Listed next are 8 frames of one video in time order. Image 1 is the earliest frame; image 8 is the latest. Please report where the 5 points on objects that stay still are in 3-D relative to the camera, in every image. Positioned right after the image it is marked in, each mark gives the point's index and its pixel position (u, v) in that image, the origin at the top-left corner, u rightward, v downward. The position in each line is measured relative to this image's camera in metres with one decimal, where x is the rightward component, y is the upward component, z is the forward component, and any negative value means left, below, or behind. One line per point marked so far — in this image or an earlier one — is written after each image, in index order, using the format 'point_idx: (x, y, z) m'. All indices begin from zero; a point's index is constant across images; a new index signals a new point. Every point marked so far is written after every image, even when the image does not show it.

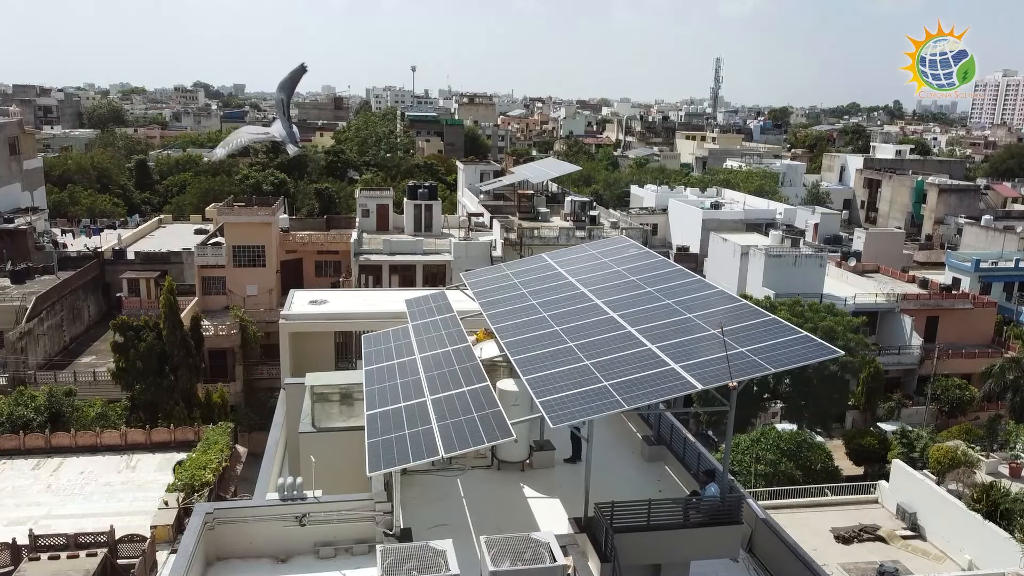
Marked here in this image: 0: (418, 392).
0: (-1.4, -1.7, +12.4) m
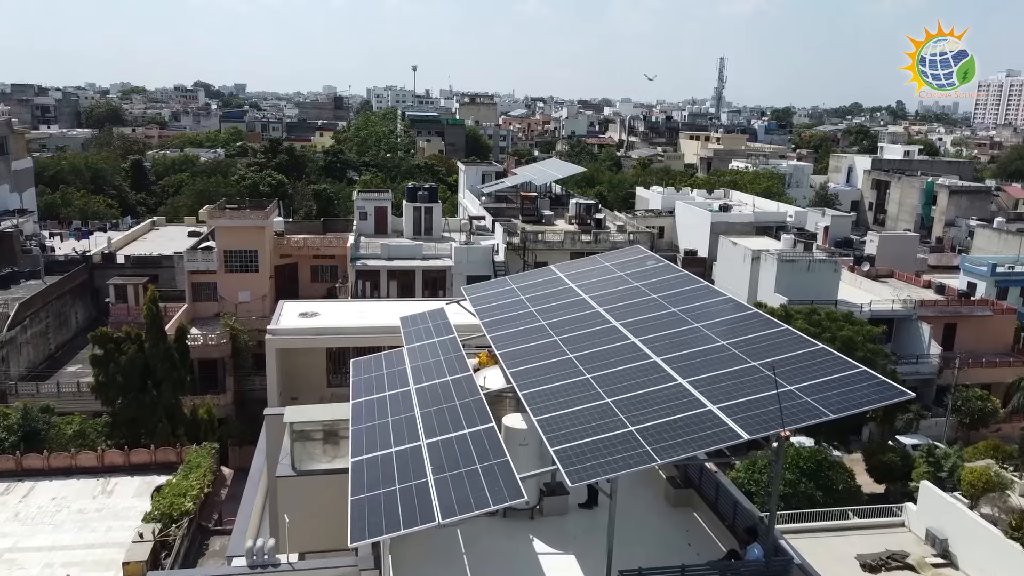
0: (-1.3, -2.0, +10.8) m
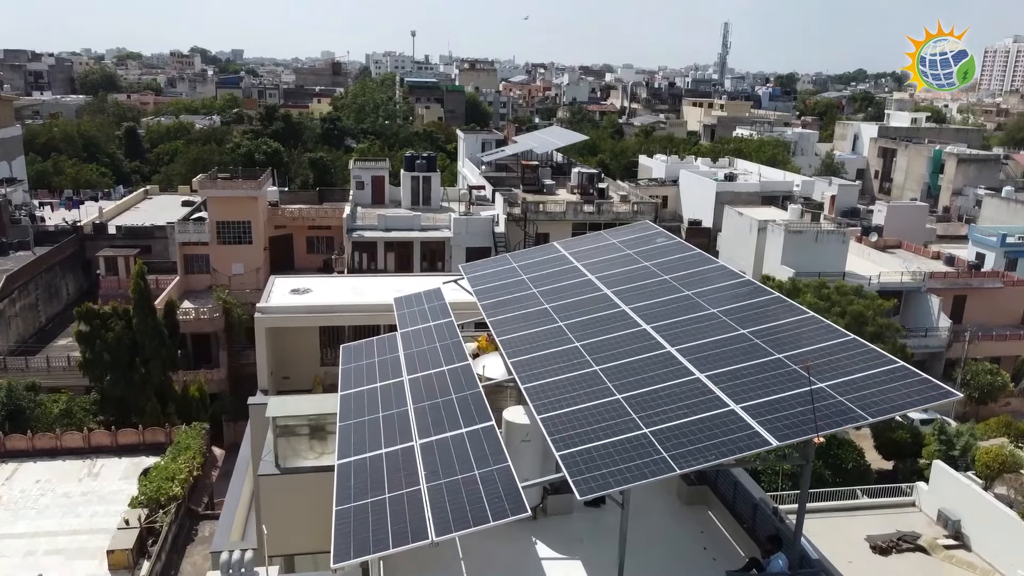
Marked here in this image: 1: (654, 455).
0: (-1.3, -1.8, +9.9) m
1: (+1.4, -1.7, +8.2) m
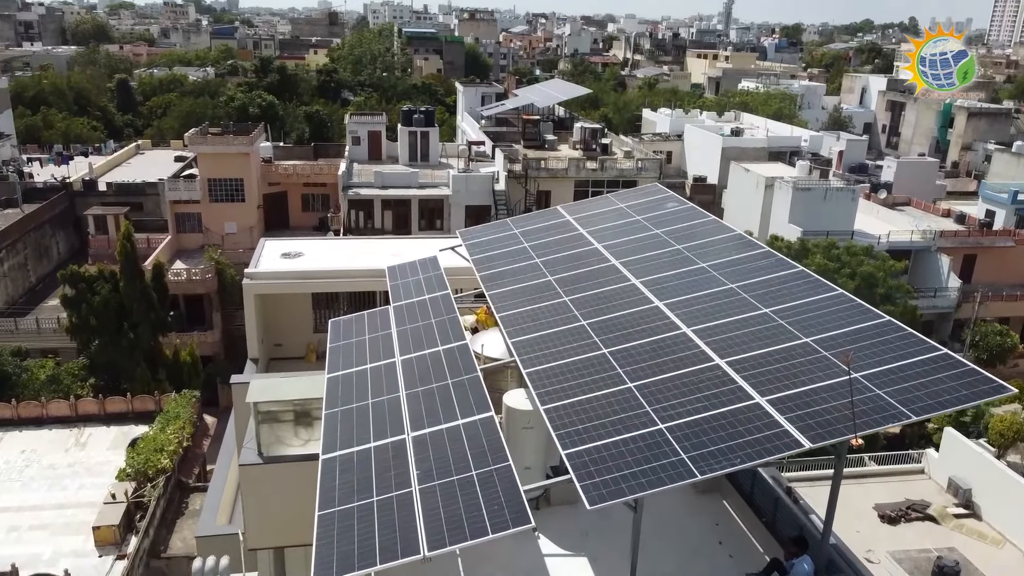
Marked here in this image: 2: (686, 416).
0: (-1.3, -1.5, +9.0) m
1: (+1.5, -1.5, +7.3) m
2: (+1.7, -1.2, +7.9) m
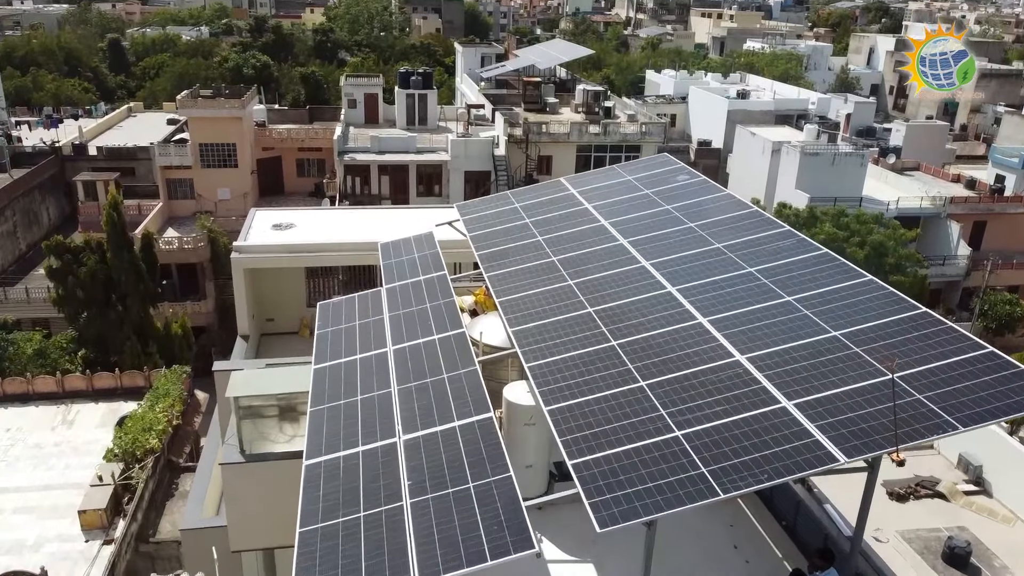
0: (-1.3, -1.4, +8.3) m
1: (+1.5, -1.5, +6.6) m
2: (+1.7, -1.2, +7.2) m
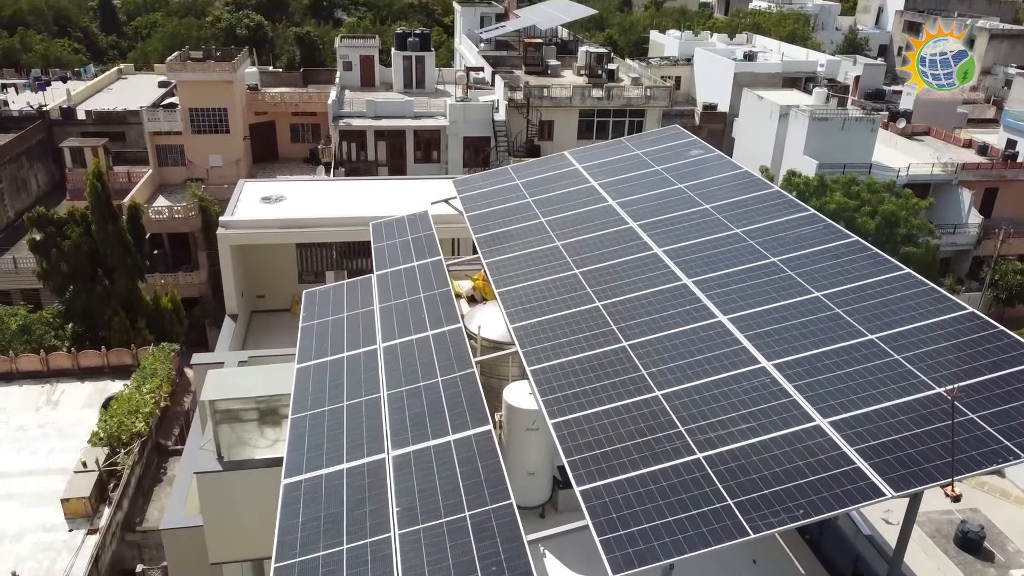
0: (-1.3, -1.4, +7.5) m
1: (+1.5, -1.5, +5.9) m
2: (+1.7, -1.2, +6.4) m
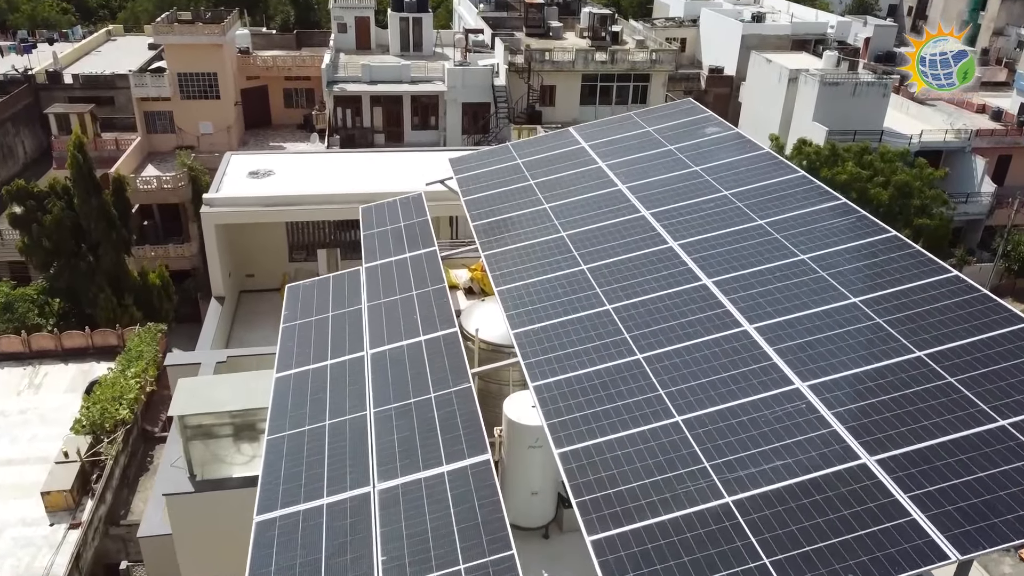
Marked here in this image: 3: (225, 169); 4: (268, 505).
0: (-1.3, -1.4, +6.7) m
1: (+1.5, -1.7, +5.1) m
2: (+1.7, -1.3, +5.6) m
3: (-6.3, +2.6, +17.8) m
4: (-2.0, -1.7, +6.6) m
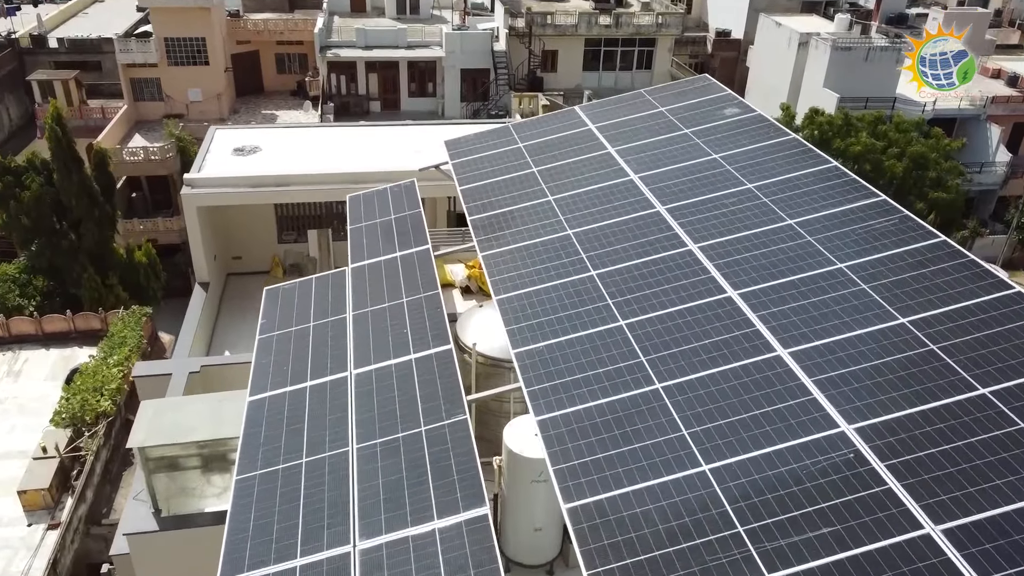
0: (-1.2, -1.6, +5.9) m
1: (+1.5, -1.9, +4.3) m
2: (+1.8, -1.6, +4.8) m
3: (-6.3, +3.0, +16.8) m
4: (-1.9, -1.9, +5.8) m
